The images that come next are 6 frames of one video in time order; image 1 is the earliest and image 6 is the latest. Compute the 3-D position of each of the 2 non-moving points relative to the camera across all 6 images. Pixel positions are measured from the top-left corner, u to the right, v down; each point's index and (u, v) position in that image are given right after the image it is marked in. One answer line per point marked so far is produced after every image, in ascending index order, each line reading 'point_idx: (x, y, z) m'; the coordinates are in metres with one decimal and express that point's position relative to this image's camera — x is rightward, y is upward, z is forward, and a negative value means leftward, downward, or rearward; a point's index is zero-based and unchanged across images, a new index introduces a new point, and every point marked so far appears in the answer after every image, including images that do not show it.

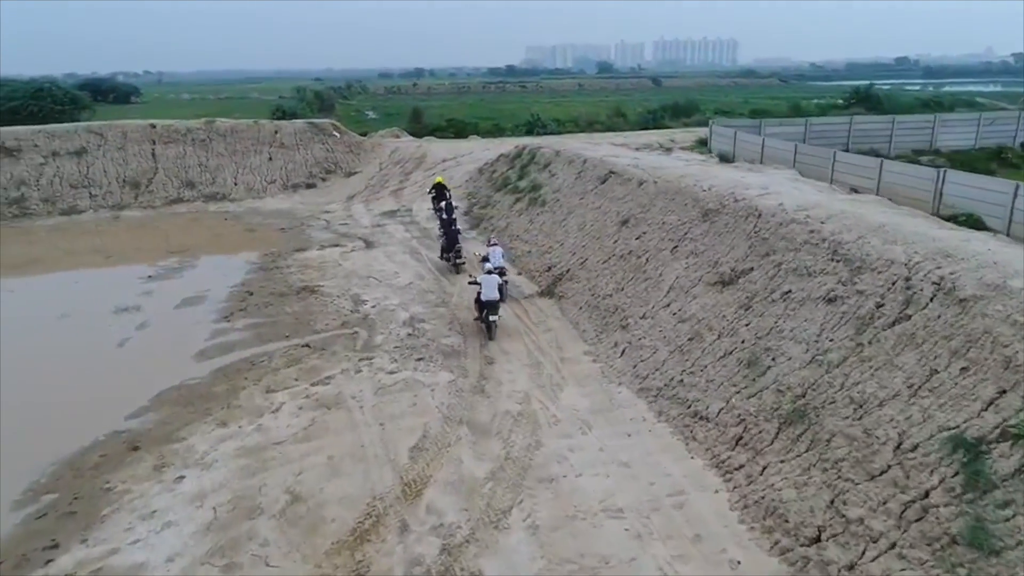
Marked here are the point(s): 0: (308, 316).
0: (-4.0, -0.6, +14.0) m
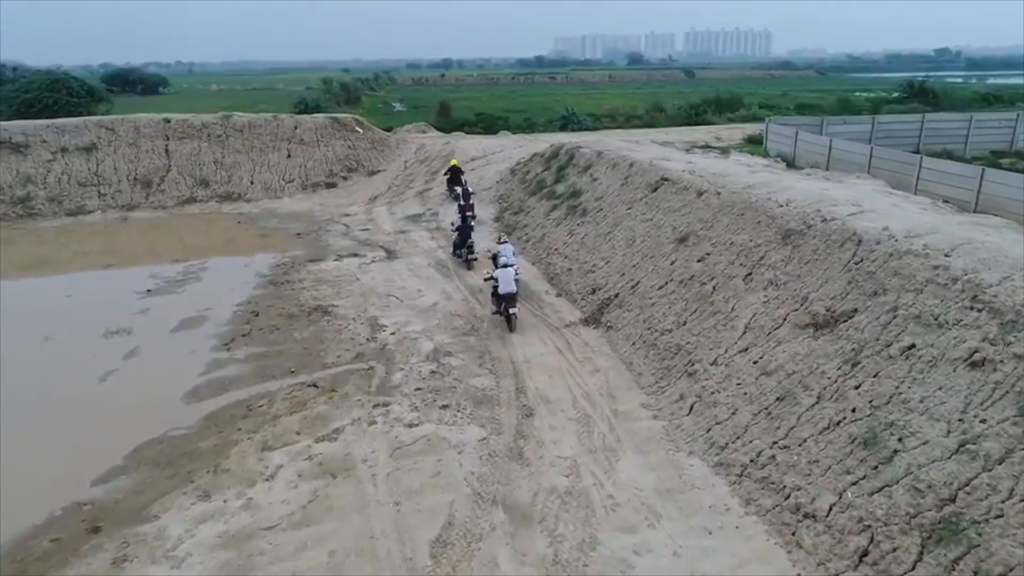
0: (-3.3, -1.0, +12.3) m
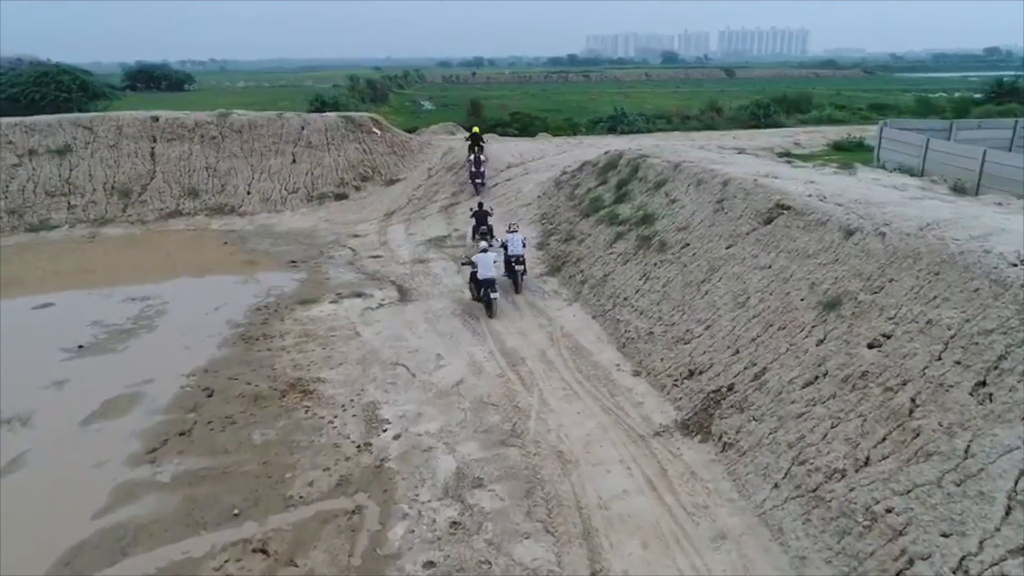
0: (-2.6, -2.0, +8.2) m
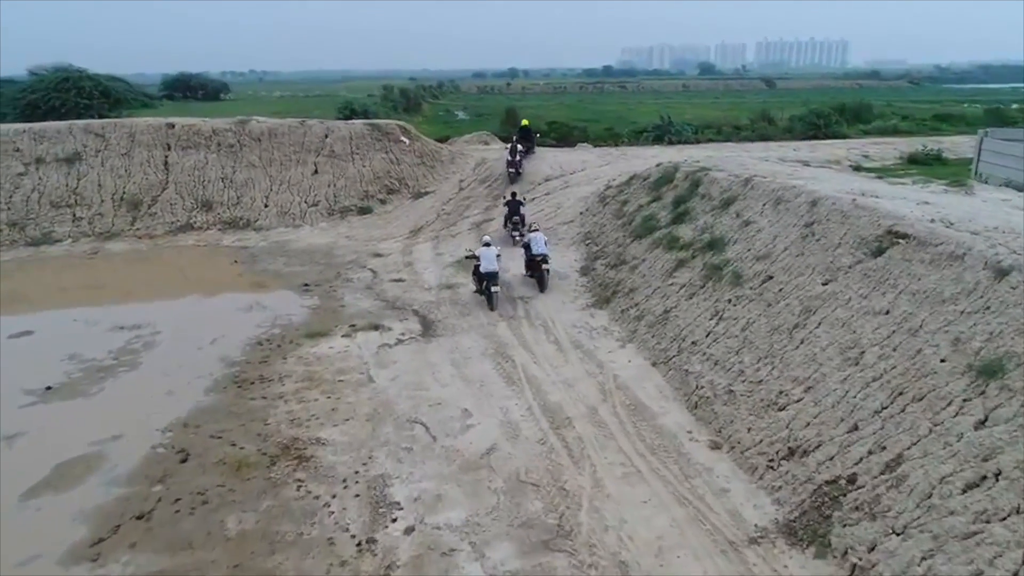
0: (-2.2, -2.4, +6.3) m
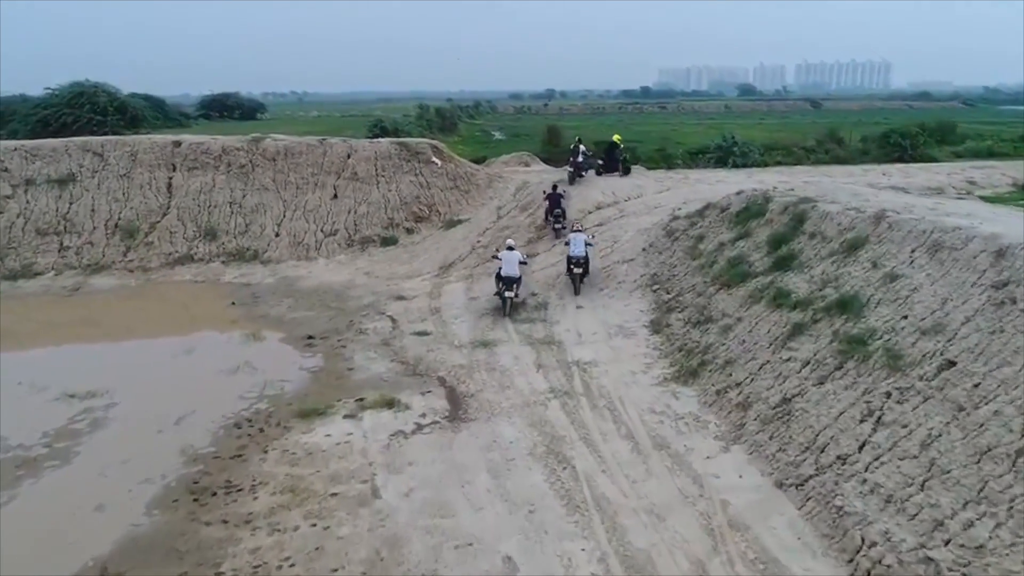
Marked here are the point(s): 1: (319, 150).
0: (-1.8, -3.1, +3.5) m
1: (-5.2, +3.7, +19.3) m
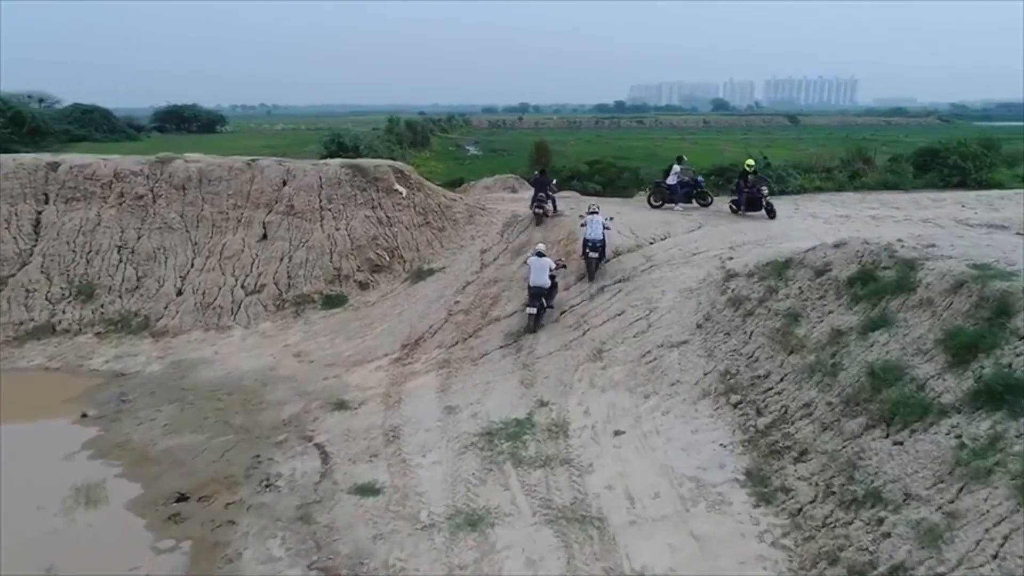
0: (-1.4, -4.2, -1.2) m
1: (-5.5, +2.3, +14.5) m
